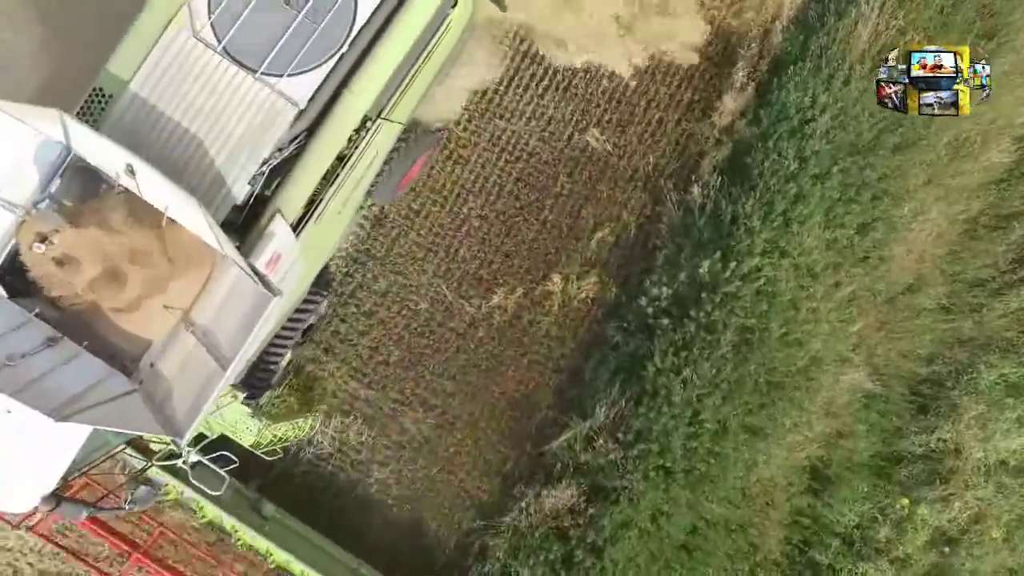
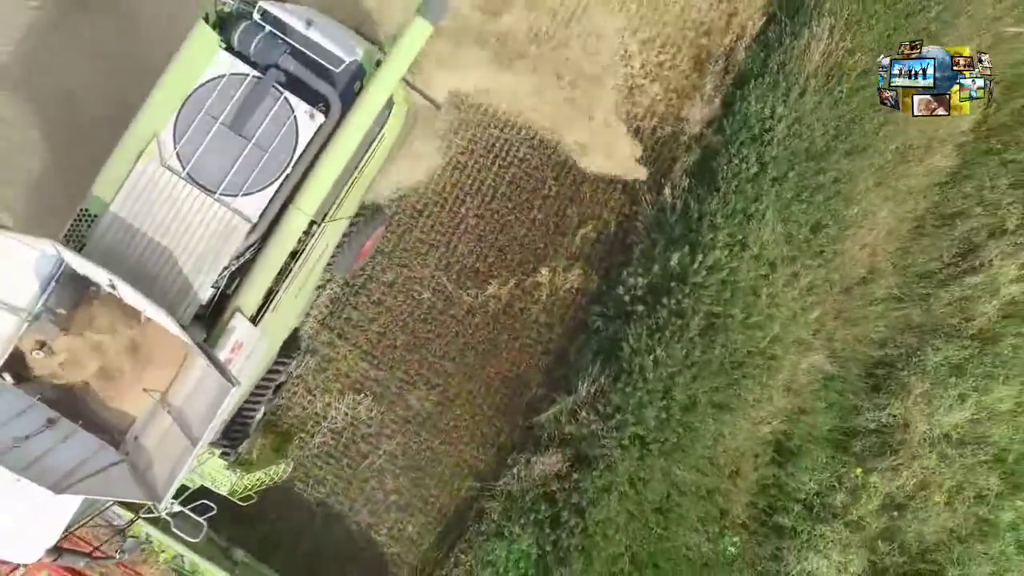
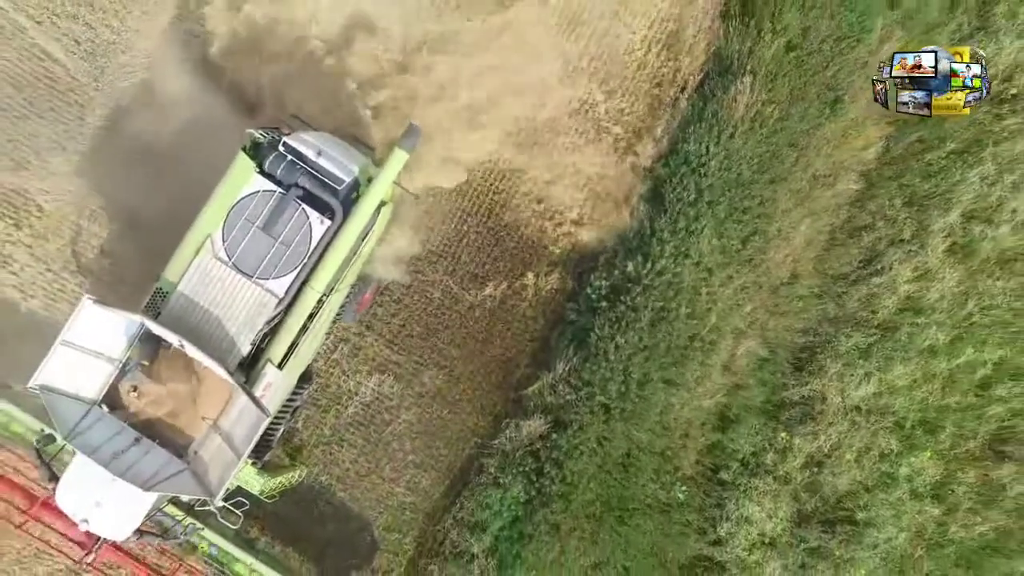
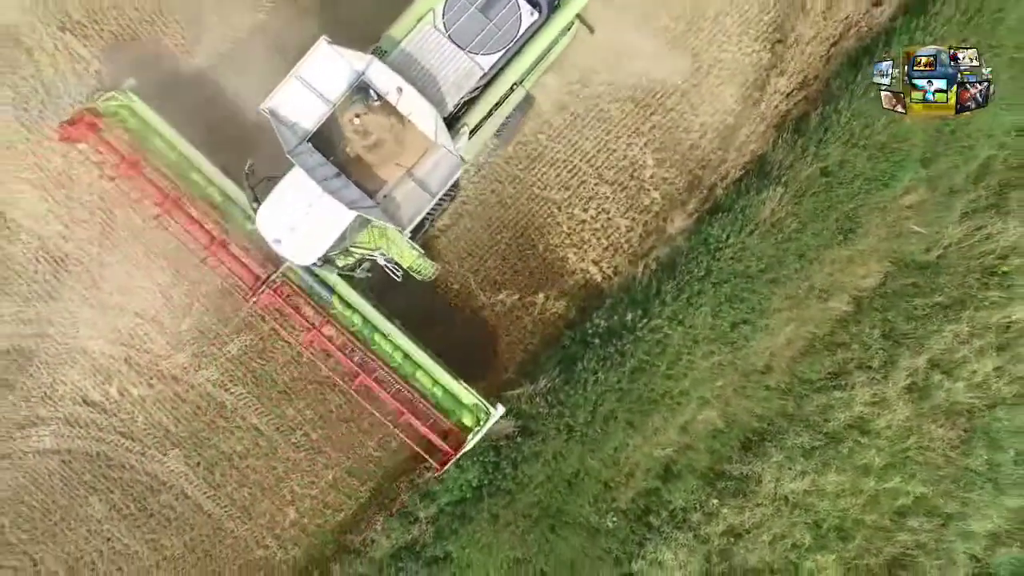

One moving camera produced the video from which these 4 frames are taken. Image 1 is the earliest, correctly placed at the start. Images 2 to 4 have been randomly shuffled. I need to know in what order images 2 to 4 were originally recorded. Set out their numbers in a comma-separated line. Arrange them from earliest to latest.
2, 3, 4
